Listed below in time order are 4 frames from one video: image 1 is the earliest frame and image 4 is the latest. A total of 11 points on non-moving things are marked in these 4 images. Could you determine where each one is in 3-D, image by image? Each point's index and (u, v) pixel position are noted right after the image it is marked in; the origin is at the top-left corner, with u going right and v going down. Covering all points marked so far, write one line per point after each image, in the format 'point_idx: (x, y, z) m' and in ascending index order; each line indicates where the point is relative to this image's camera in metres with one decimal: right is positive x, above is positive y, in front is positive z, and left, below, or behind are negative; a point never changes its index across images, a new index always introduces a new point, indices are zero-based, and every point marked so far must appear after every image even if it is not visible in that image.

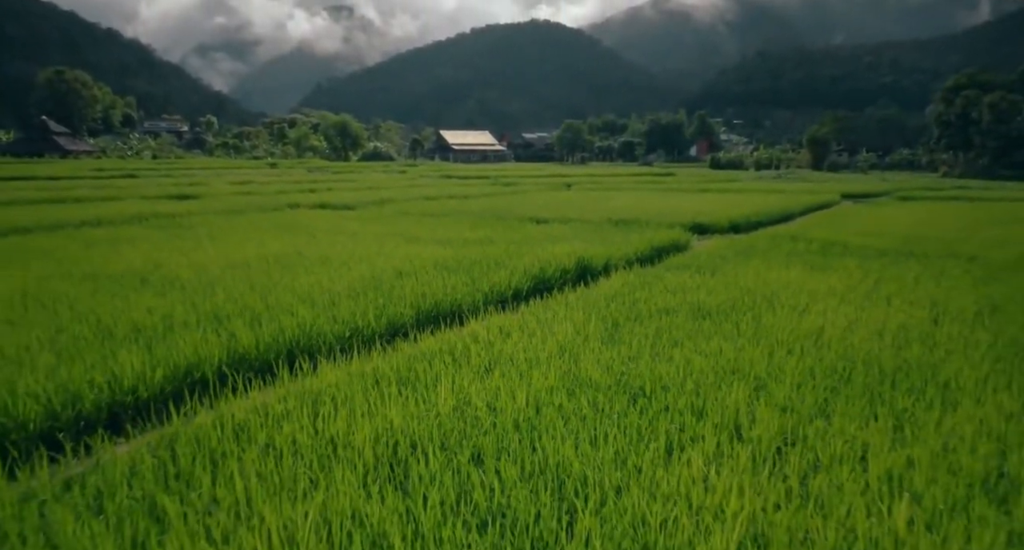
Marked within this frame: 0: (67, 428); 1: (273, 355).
0: (-1.4, -0.5, +2.1) m
1: (-1.0, -0.3, +2.7) m
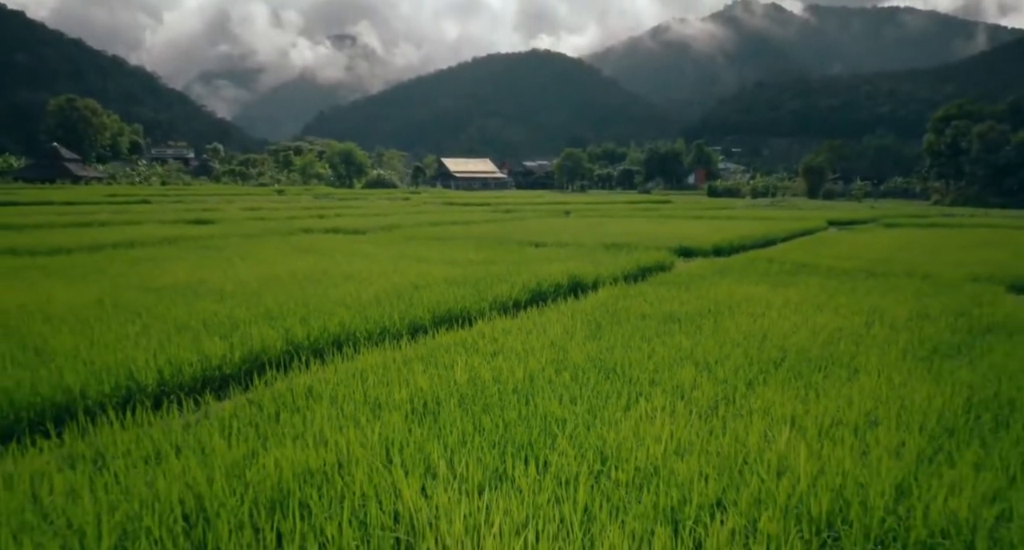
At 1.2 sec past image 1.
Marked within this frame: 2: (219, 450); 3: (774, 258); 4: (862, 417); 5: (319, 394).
0: (-1.4, -0.5, +2.7) m
1: (-1.0, -0.3, +3.4) m
2: (-0.9, -0.5, +2.1) m
3: (+3.2, +0.2, +8.3) m
4: (+1.3, -0.5, +2.4) m
5: (-0.8, -0.5, +2.6) m
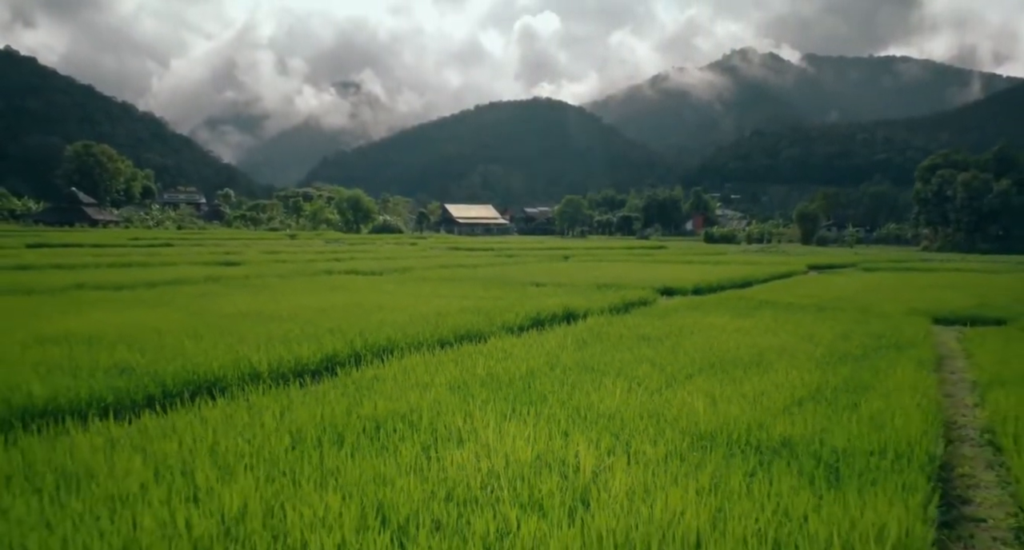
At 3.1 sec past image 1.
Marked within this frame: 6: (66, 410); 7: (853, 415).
0: (-1.4, -0.6, +3.9) m
1: (-0.9, -0.5, +4.6) m
2: (-0.9, -0.6, +3.2) m
3: (+3.2, -0.3, +9.4) m
4: (+1.3, -0.6, +3.6) m
5: (-0.7, -0.6, +3.8) m
6: (-2.0, -0.6, +3.1) m
7: (+1.6, -0.6, +3.1) m
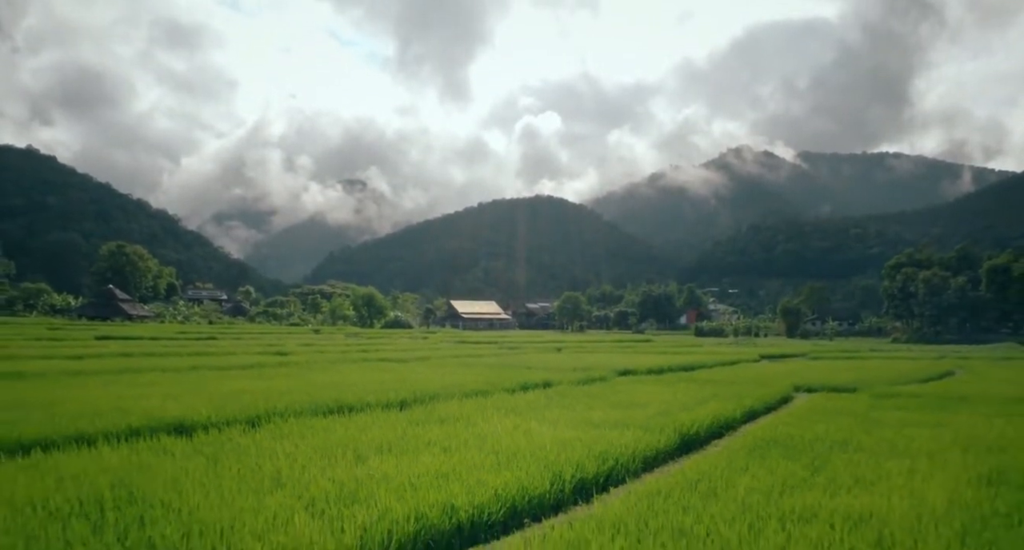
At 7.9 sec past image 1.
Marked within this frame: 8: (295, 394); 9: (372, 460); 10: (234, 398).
0: (-1.4, -1.4, +7.3) m
1: (-1.0, -1.4, +8.0) m
2: (-0.9, -1.4, +6.6) m
3: (+3.2, -1.9, +12.8) m
4: (+1.2, -1.4, +7.0) m
5: (-0.8, -1.4, +7.2) m
6: (-2.1, -1.3, +6.5) m
7: (+1.5, -1.4, +6.5) m
8: (-2.5, -1.4, +7.7) m
9: (-0.9, -1.2, +4.4) m
10: (-3.0, -1.3, +7.3) m
